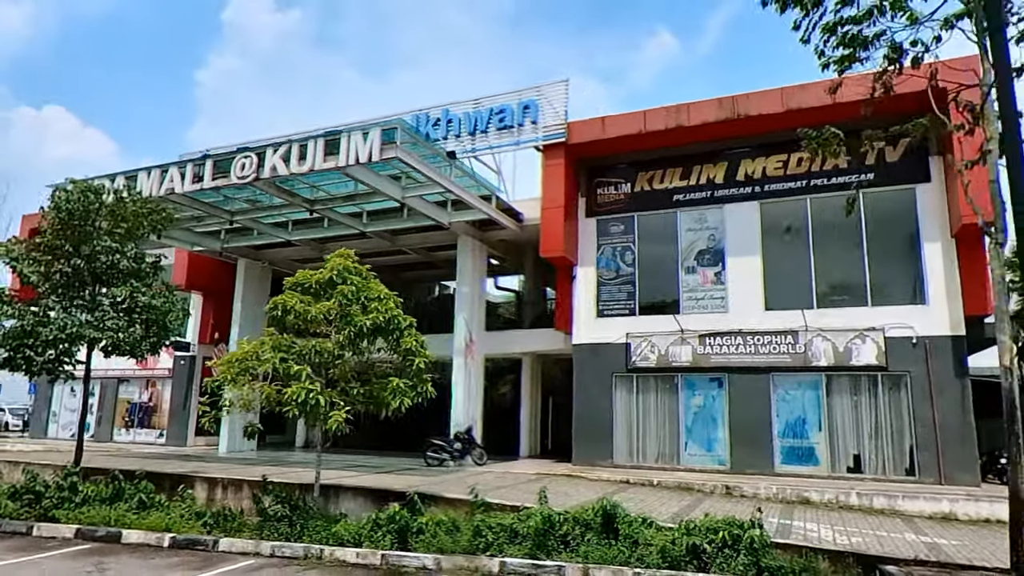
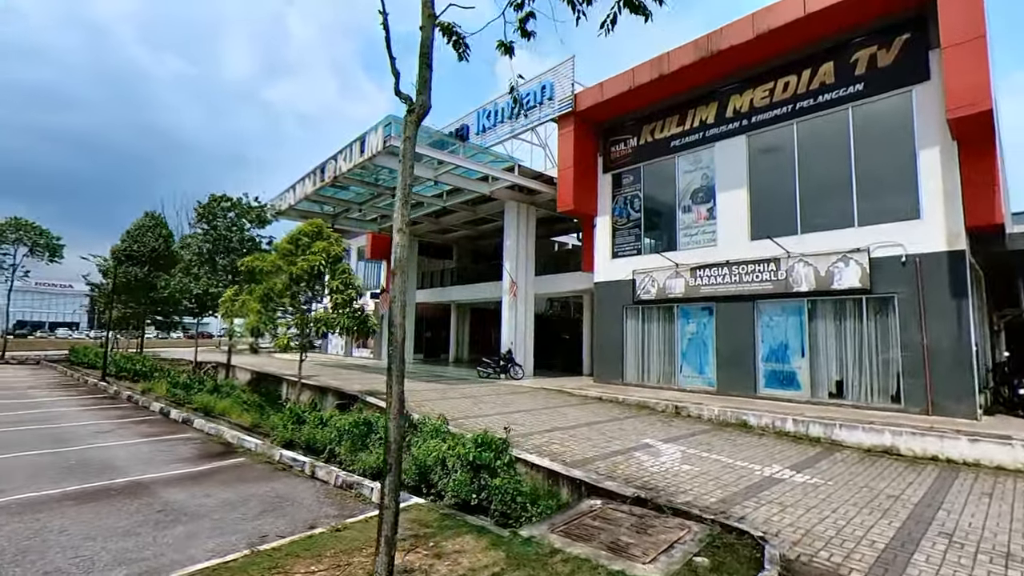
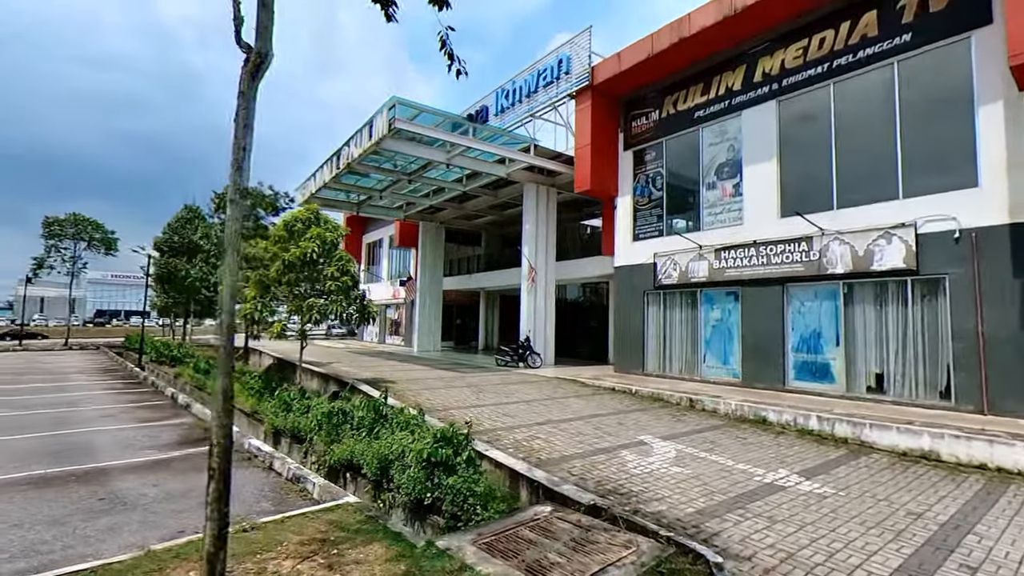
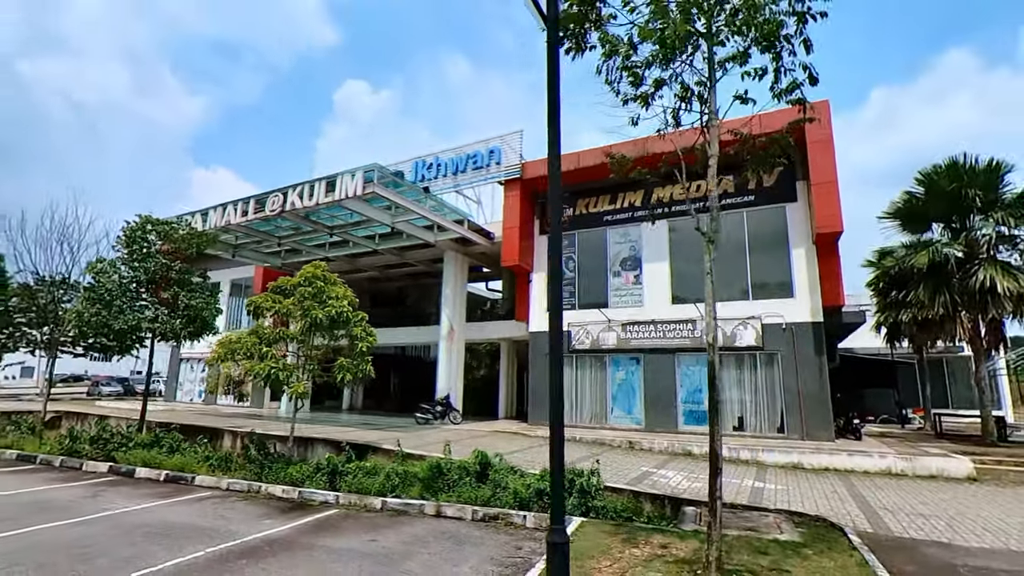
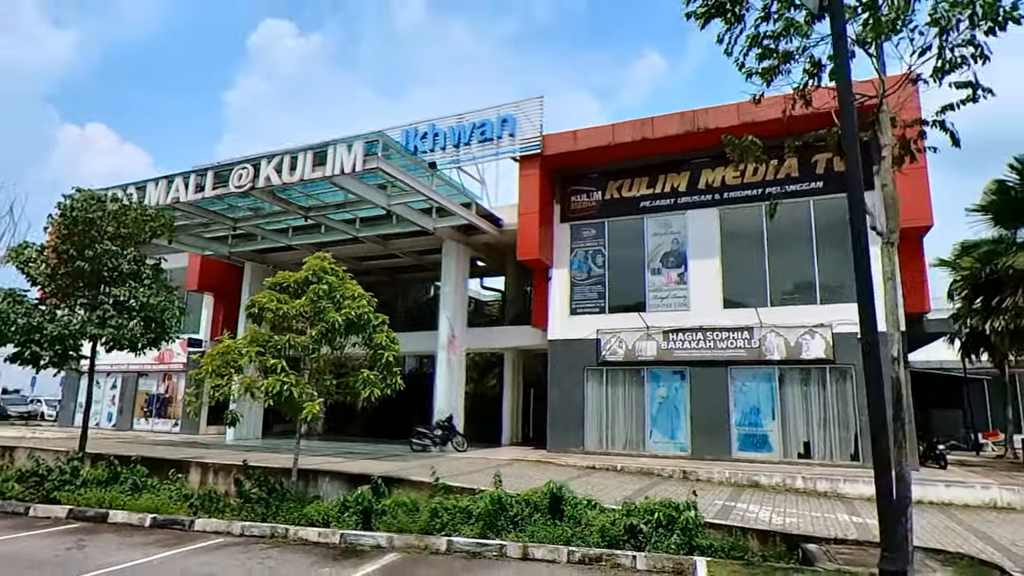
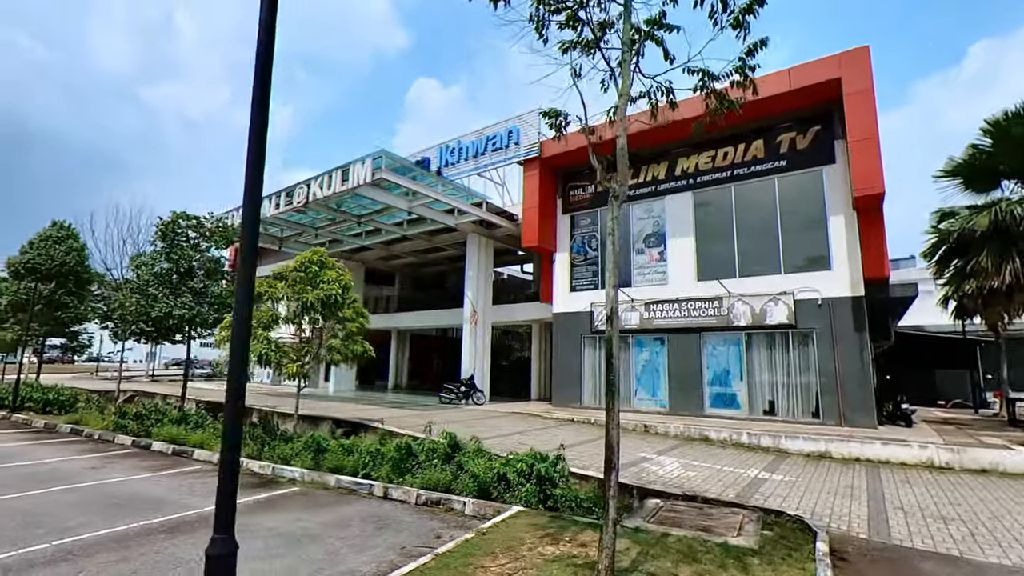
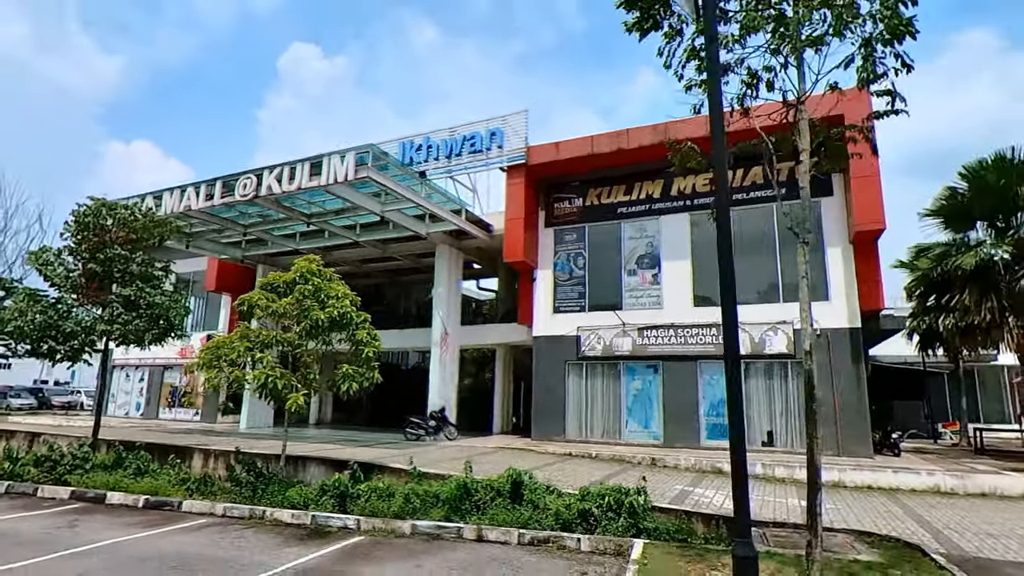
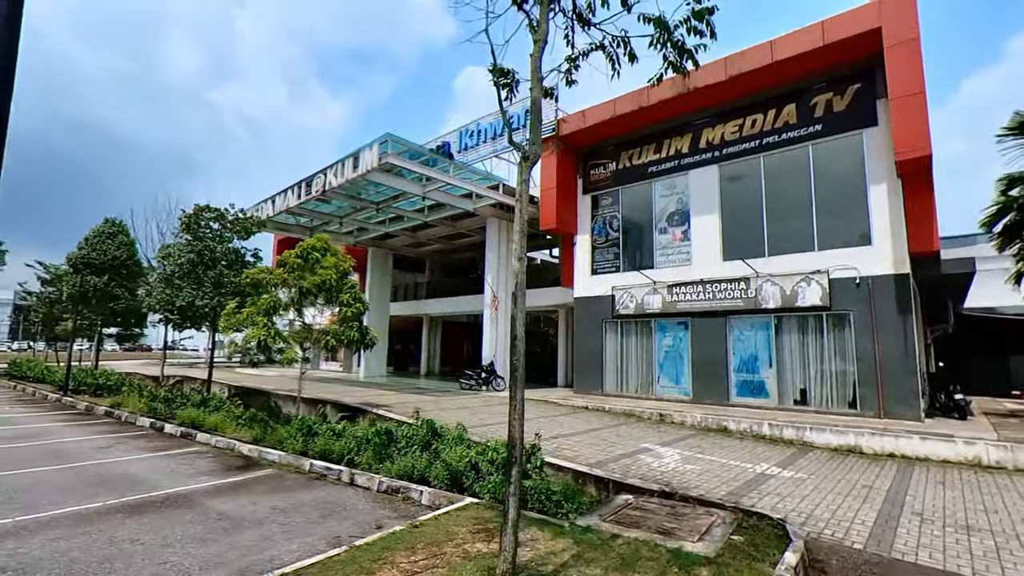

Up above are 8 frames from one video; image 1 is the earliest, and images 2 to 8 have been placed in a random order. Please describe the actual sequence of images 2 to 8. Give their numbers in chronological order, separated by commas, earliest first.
5, 7, 4, 6, 8, 2, 3
